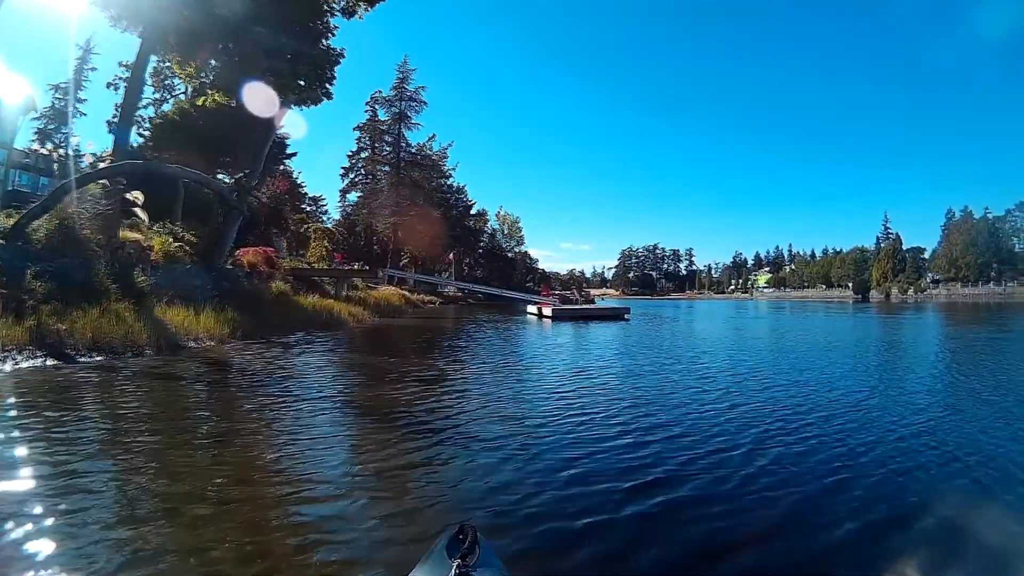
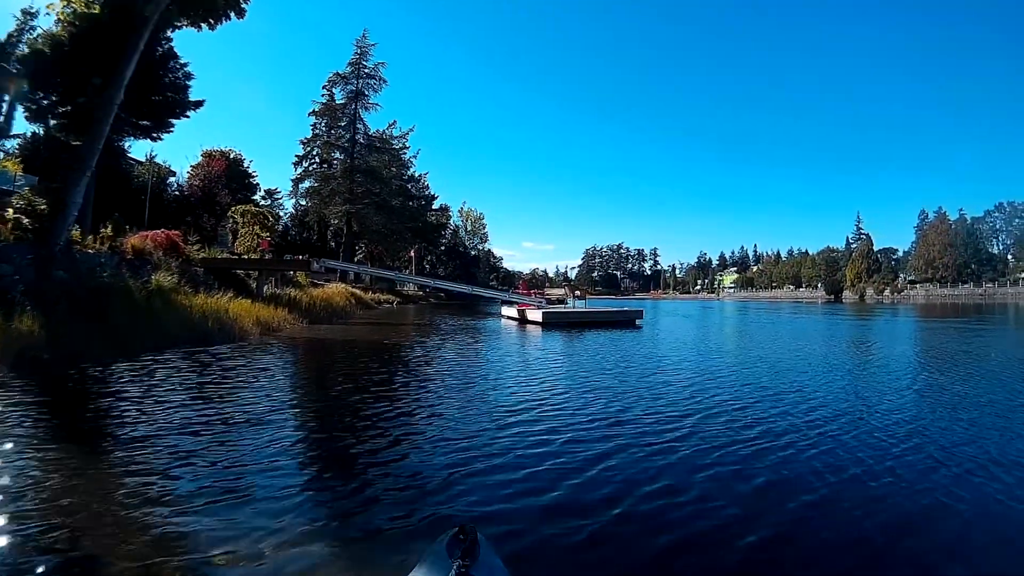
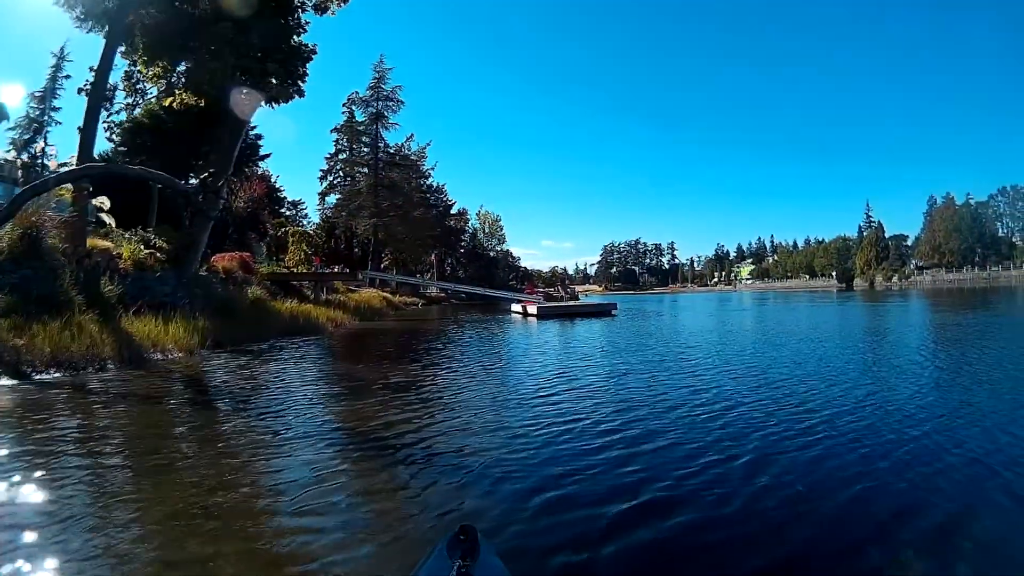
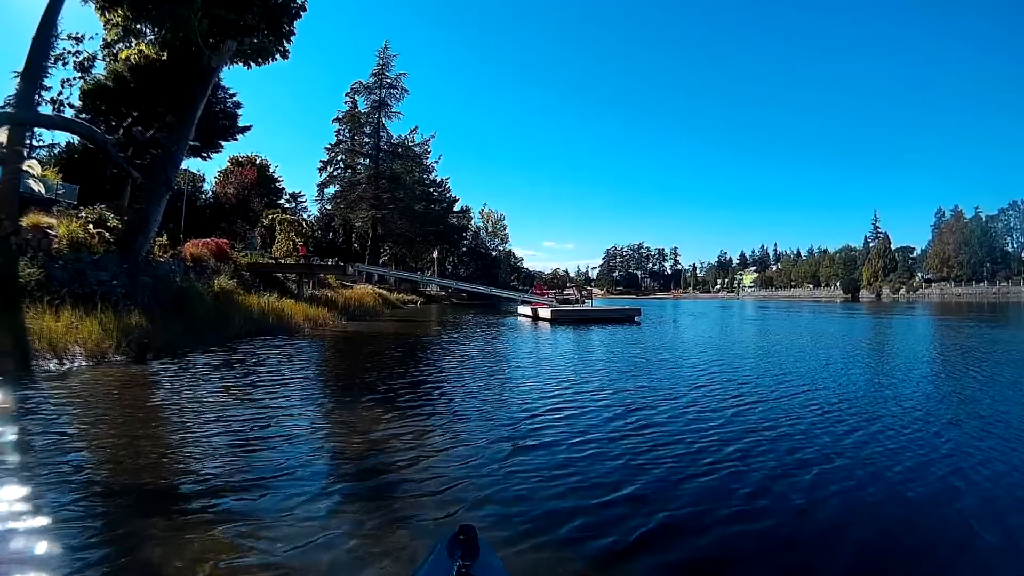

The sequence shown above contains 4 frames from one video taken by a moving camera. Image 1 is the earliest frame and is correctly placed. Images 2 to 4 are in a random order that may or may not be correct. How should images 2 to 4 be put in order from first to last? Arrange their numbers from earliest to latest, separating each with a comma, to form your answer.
3, 4, 2
